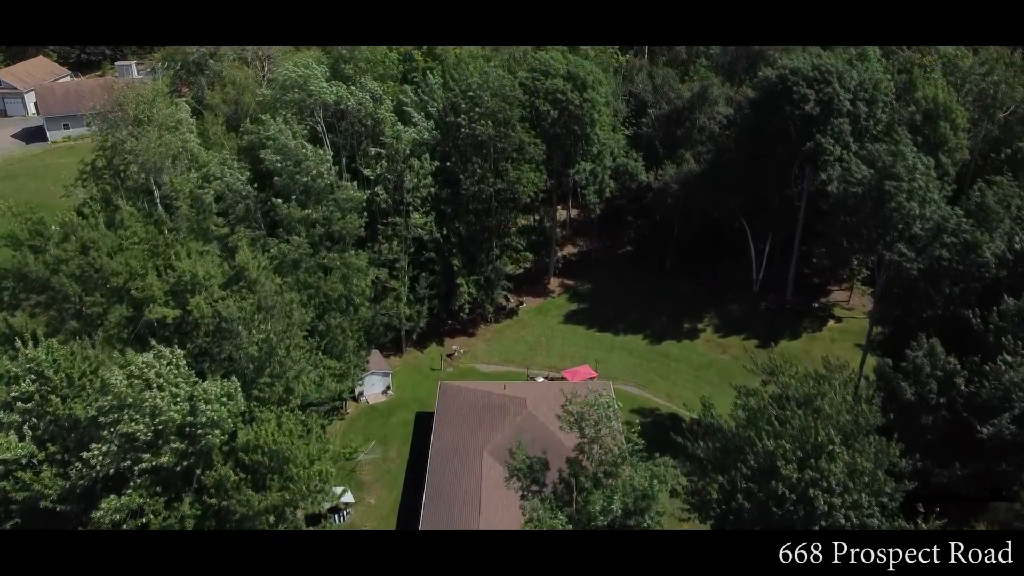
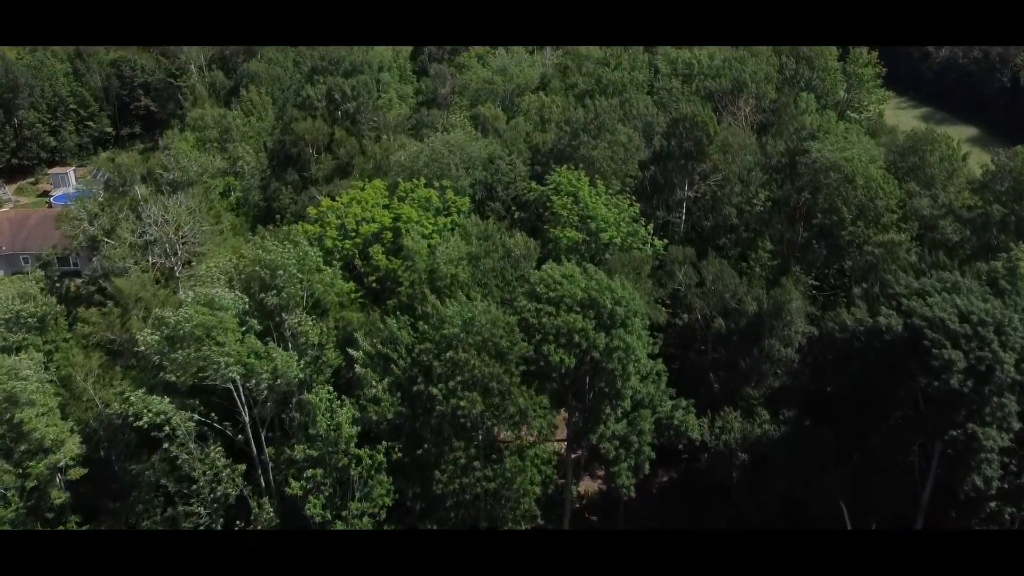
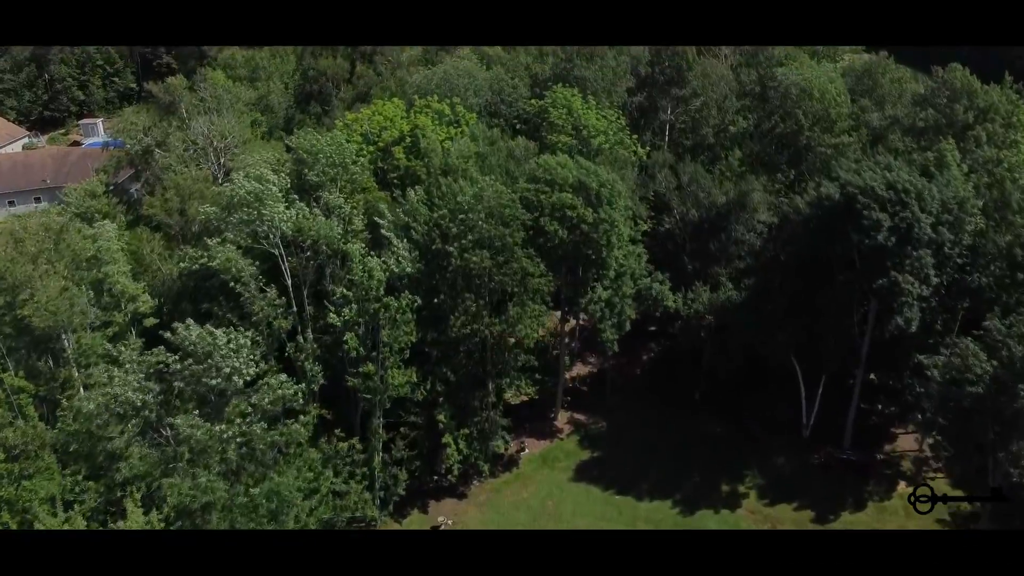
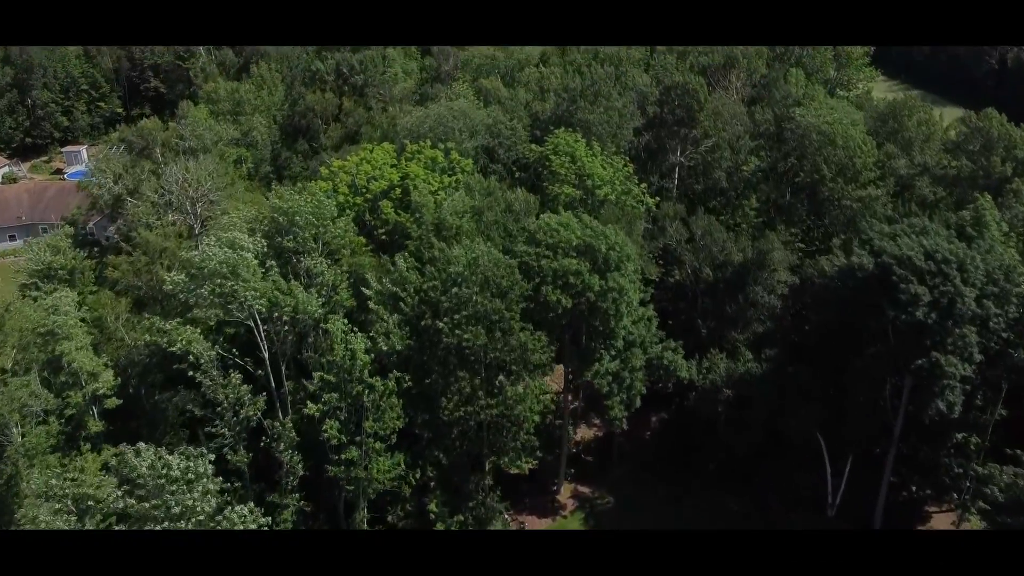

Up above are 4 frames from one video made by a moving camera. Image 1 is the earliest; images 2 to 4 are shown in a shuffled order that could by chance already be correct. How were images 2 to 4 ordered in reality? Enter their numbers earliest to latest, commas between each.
3, 4, 2
